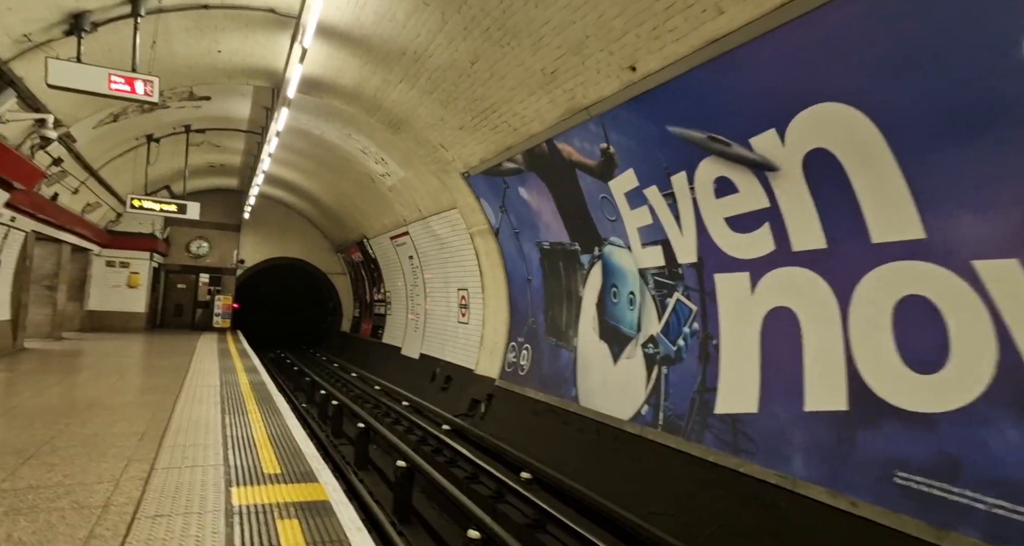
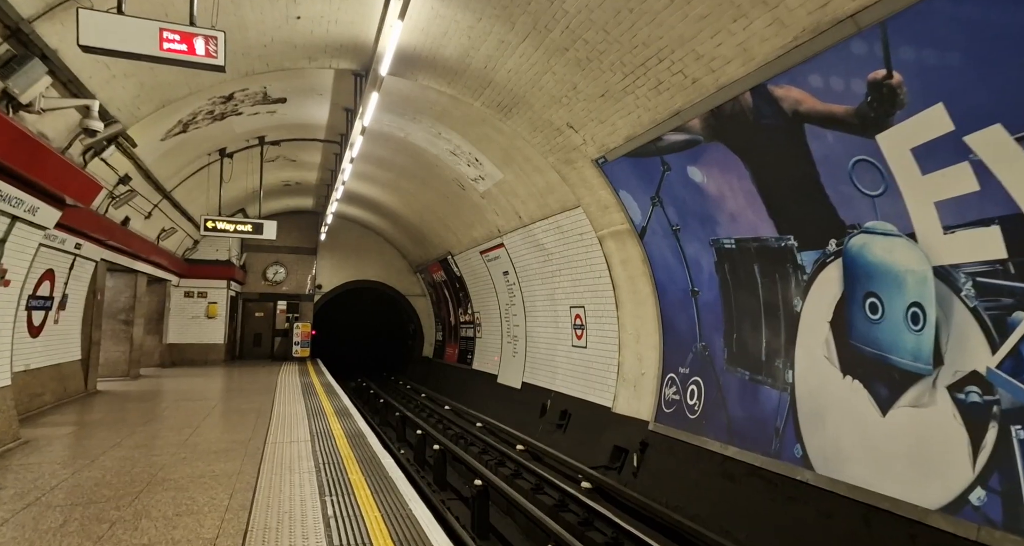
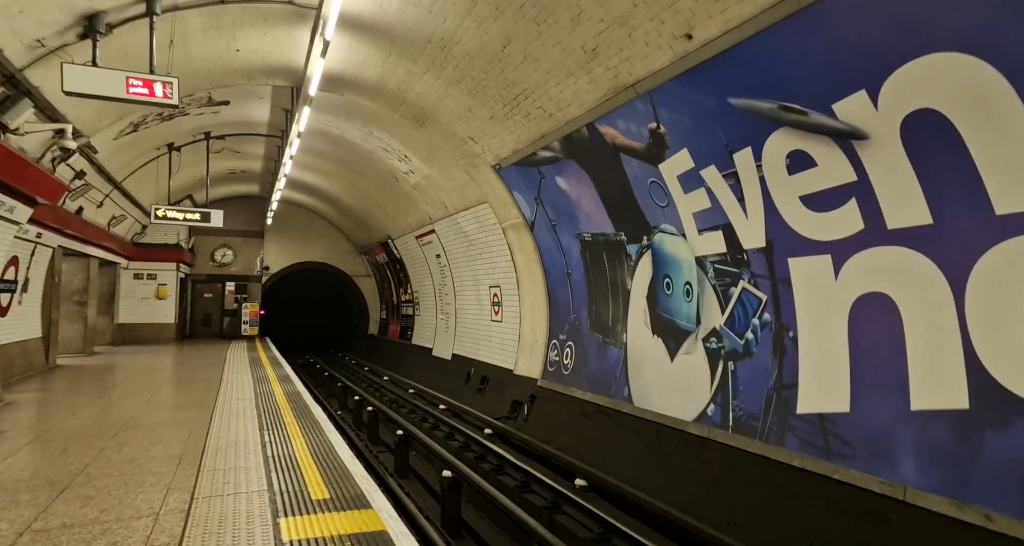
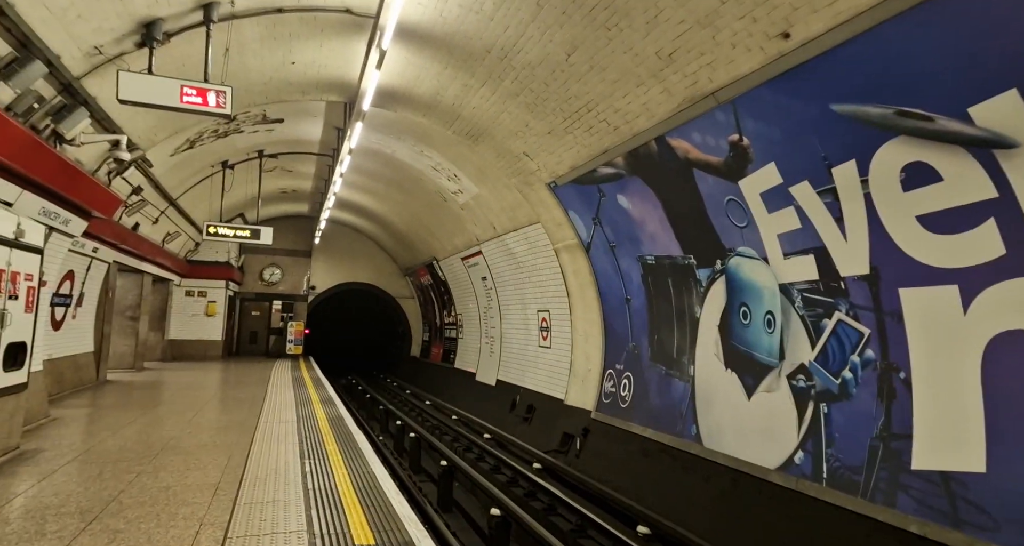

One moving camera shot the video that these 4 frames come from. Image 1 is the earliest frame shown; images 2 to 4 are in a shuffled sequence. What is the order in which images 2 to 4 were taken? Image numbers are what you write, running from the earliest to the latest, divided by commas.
3, 4, 2
